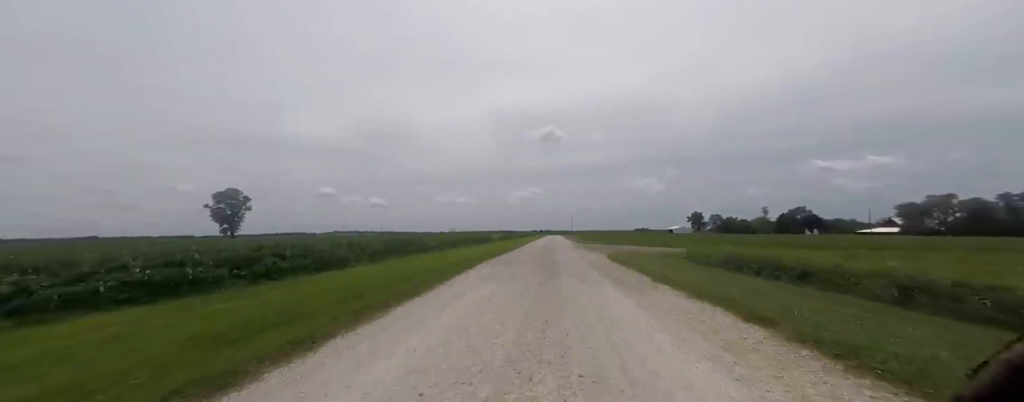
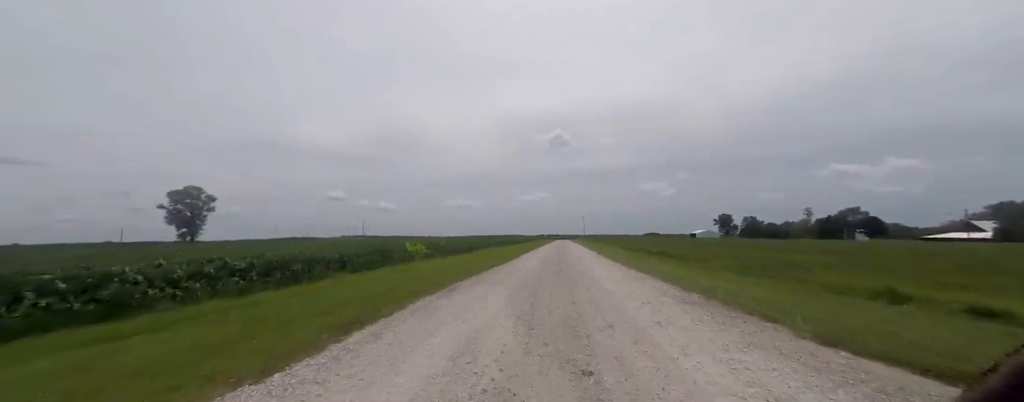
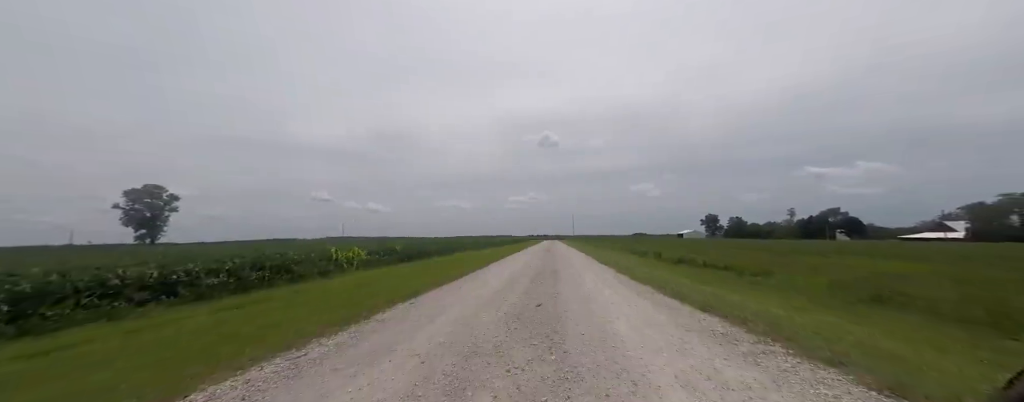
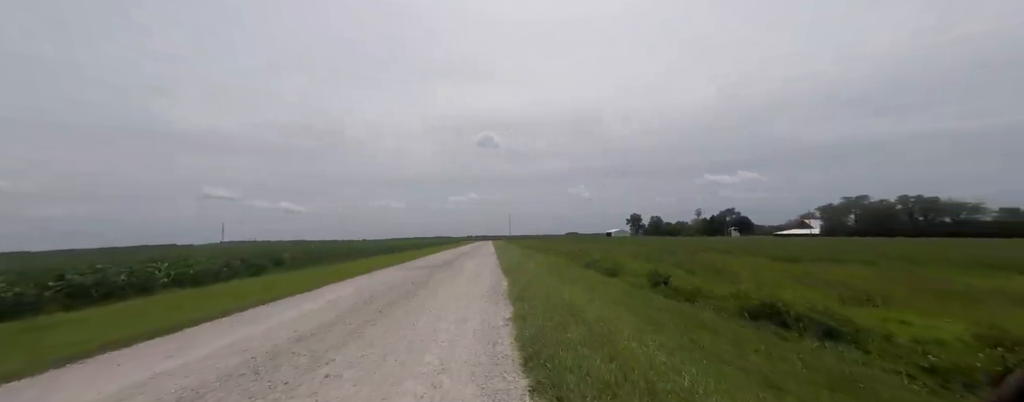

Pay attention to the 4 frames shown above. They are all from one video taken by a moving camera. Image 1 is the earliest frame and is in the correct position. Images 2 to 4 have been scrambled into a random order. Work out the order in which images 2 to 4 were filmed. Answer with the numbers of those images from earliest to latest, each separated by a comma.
2, 3, 4
